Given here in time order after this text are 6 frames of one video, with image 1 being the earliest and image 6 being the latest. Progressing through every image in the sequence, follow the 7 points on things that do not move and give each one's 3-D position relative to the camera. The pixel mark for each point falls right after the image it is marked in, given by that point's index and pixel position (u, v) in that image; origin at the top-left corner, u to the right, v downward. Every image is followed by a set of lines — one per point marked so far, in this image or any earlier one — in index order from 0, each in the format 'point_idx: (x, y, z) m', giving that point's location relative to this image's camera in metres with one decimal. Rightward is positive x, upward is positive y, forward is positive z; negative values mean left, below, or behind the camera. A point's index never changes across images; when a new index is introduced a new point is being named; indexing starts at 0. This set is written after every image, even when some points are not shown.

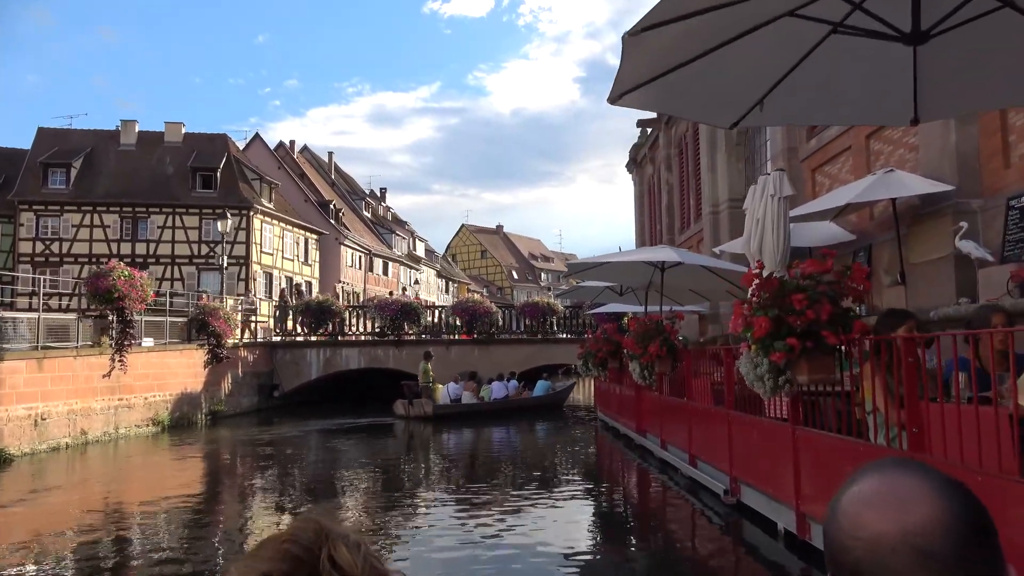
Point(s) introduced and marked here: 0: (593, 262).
0: (+0.9, +0.3, +9.5) m
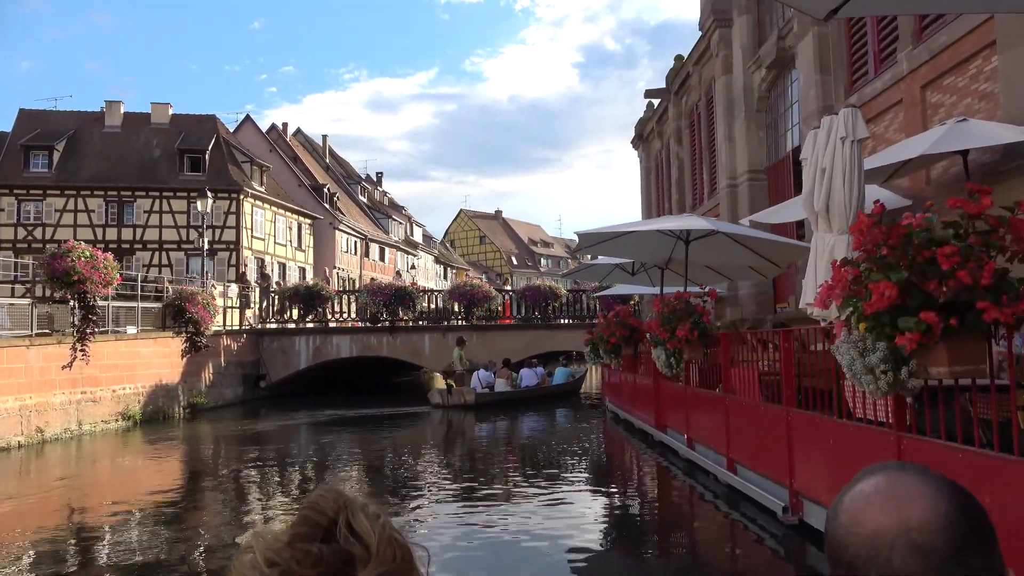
0: (+1.0, +0.6, +8.3) m
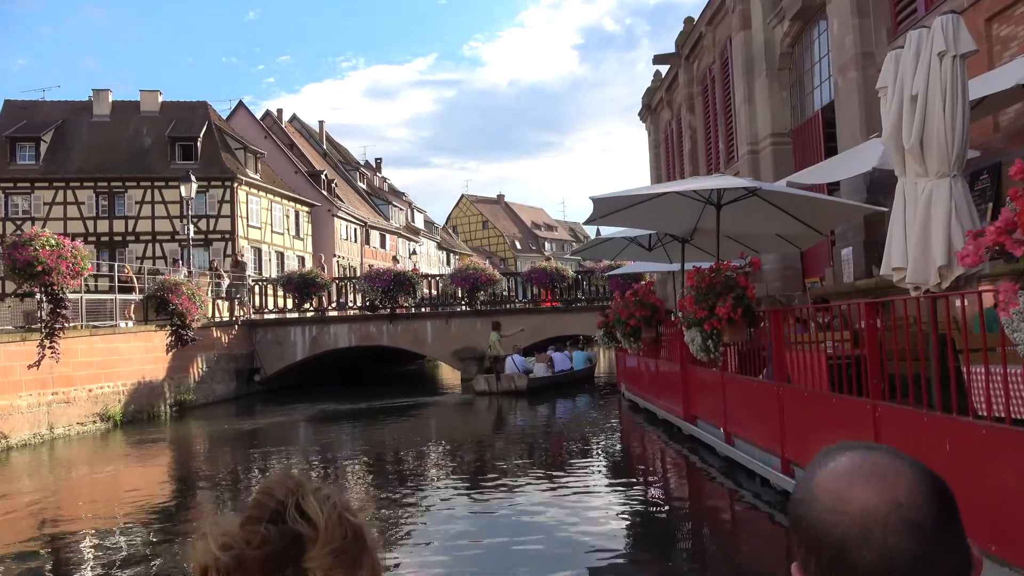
0: (+1.0, +0.8, +7.3) m
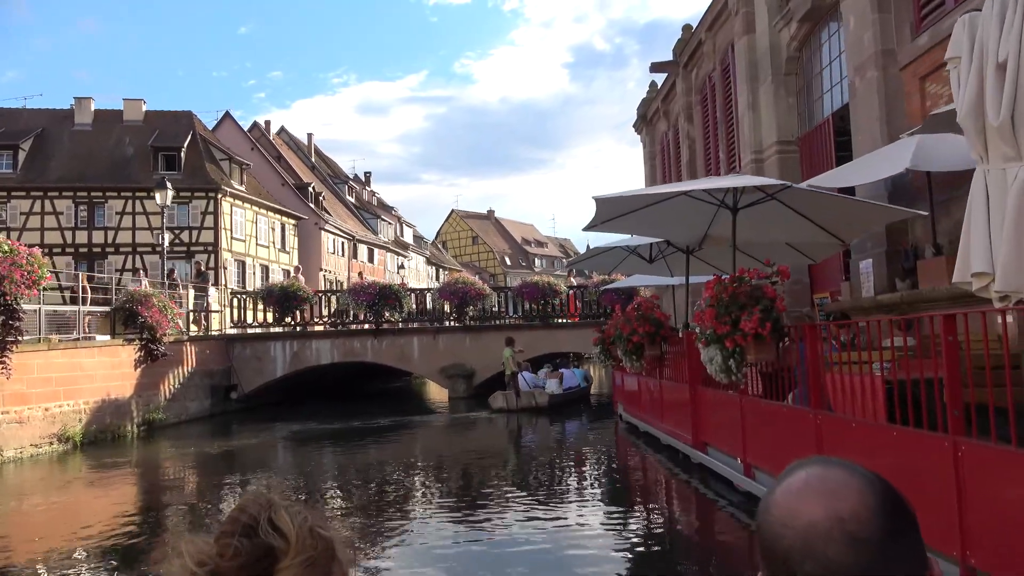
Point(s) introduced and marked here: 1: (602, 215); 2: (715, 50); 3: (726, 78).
0: (+1.0, +0.7, +6.6) m
1: (+0.8, +0.6, +6.9) m
2: (+3.8, +4.4, +15.0) m
3: (+3.8, +3.8, +14.6) m
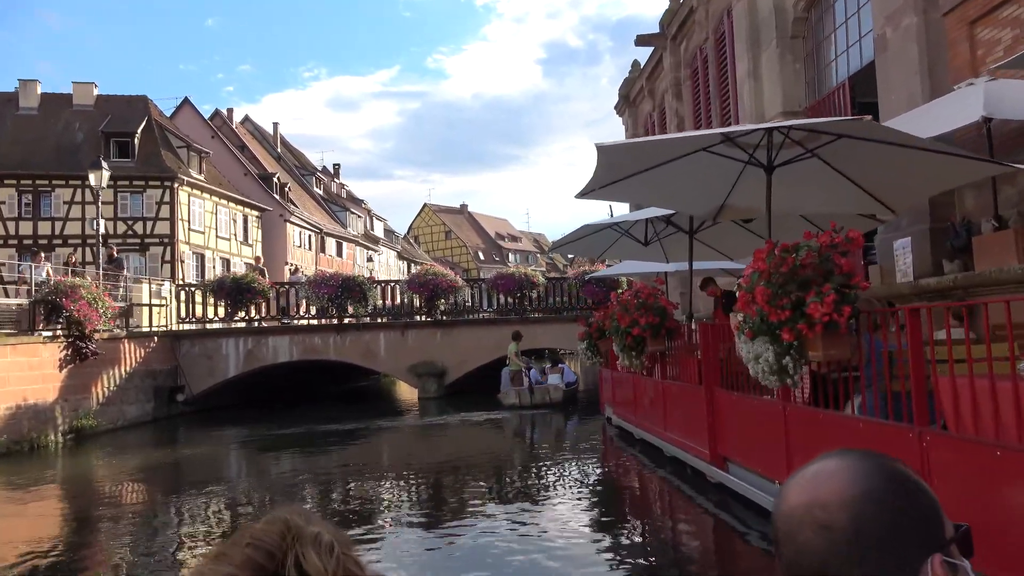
0: (+0.8, +0.8, +5.2) m
1: (+0.6, +0.8, +5.6) m
2: (+3.3, +4.6, +13.7) m
3: (+3.4, +4.0, +13.3) m
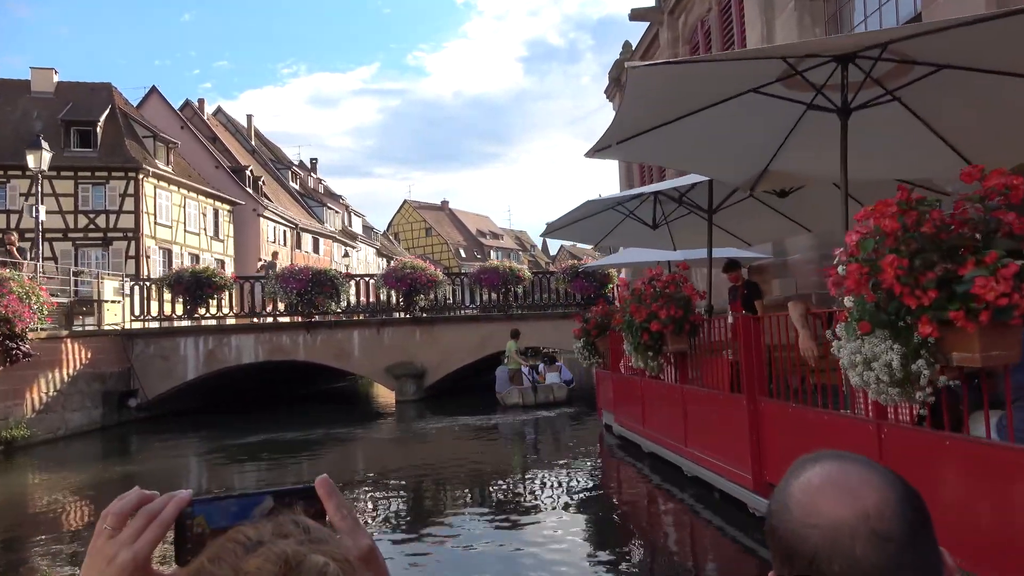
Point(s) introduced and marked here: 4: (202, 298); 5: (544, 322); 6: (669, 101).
0: (+0.8, +0.9, +4.0) m
1: (+0.6, +0.9, +4.4) m
2: (+3.1, +4.7, +12.6) m
3: (+3.2, +4.1, +12.2) m
4: (-7.1, -0.2, +19.2) m
5: (+0.8, -0.8, +19.2) m
6: (+0.7, +0.9, +4.2) m
